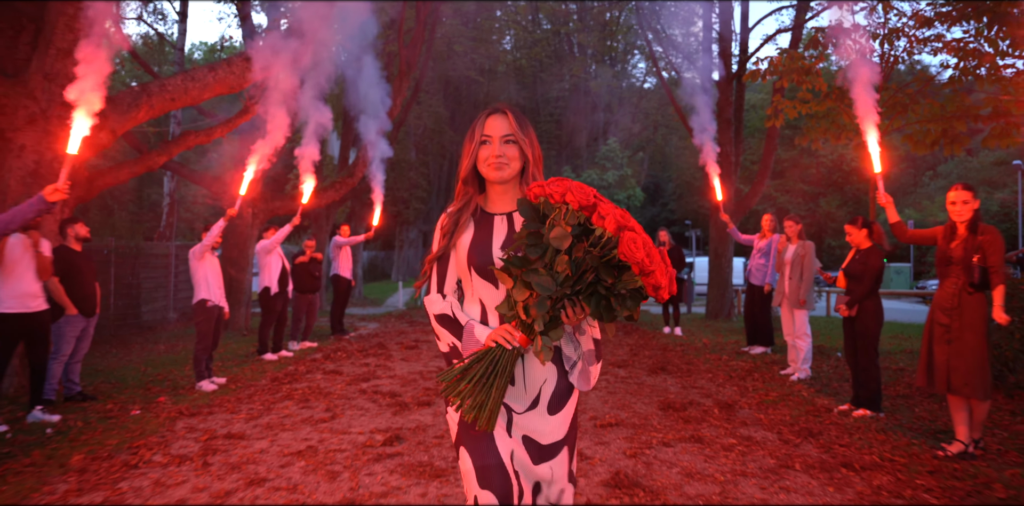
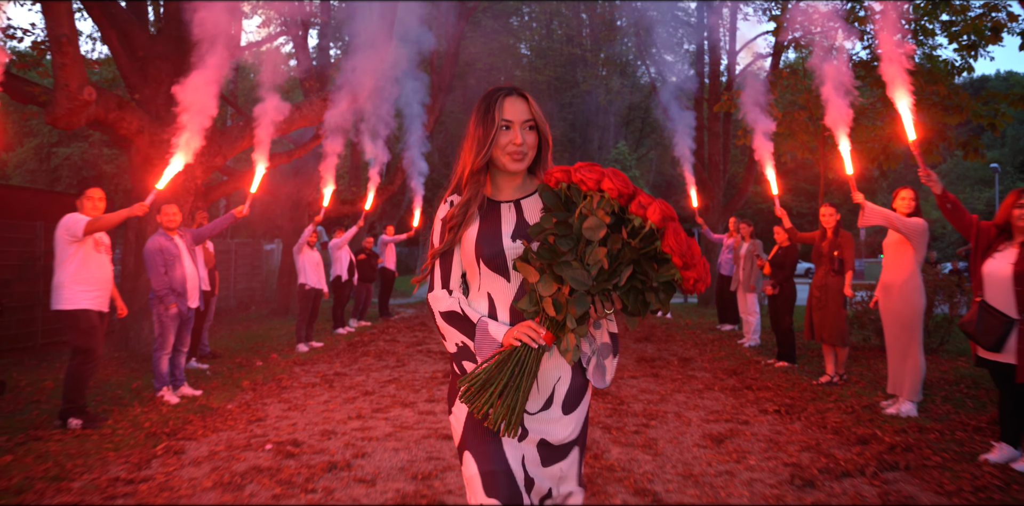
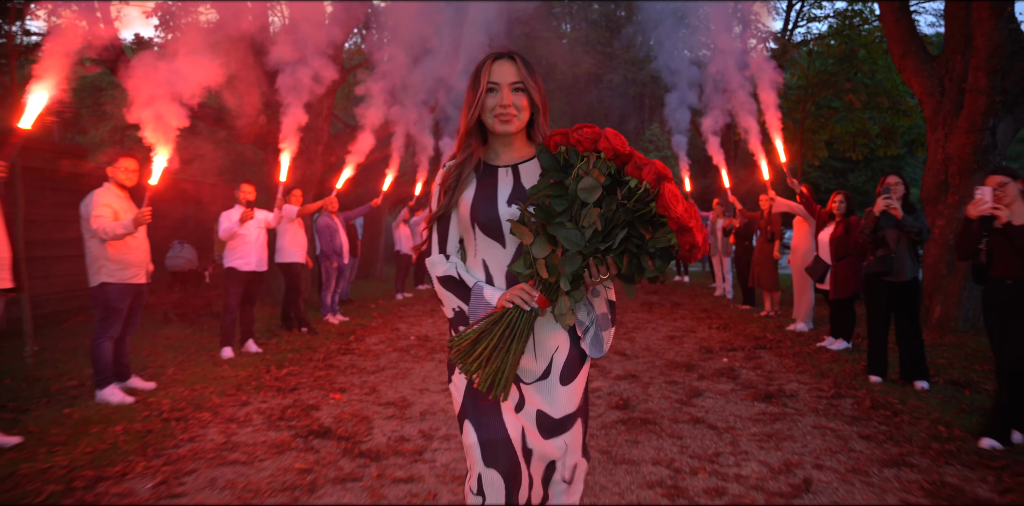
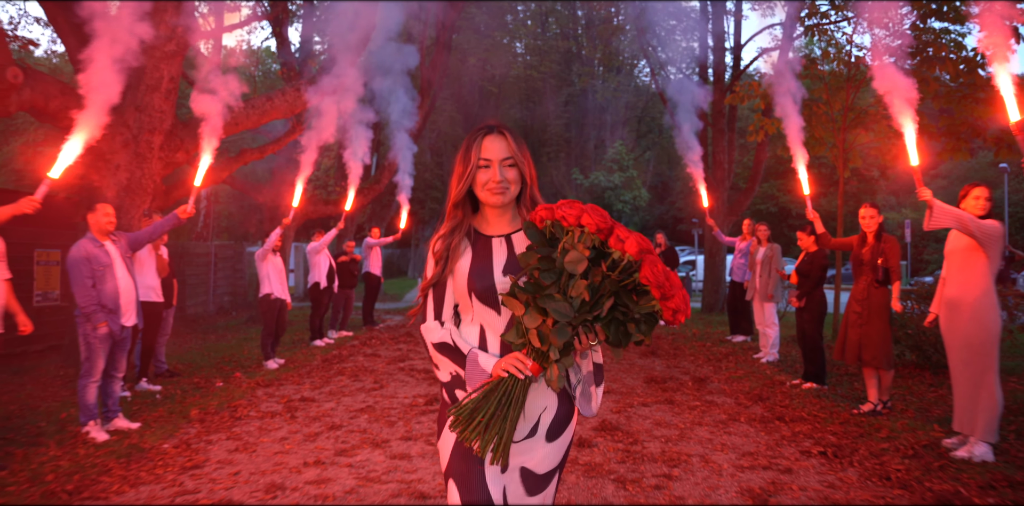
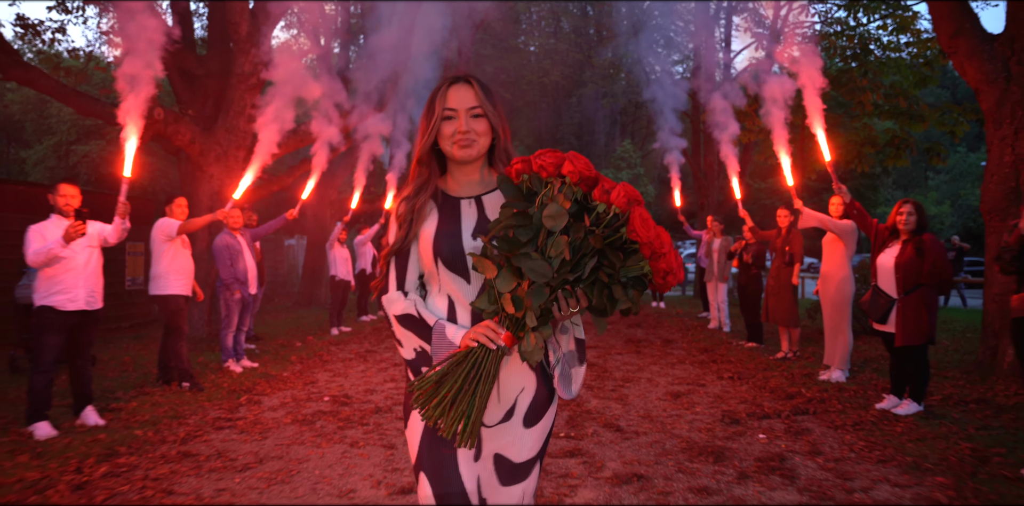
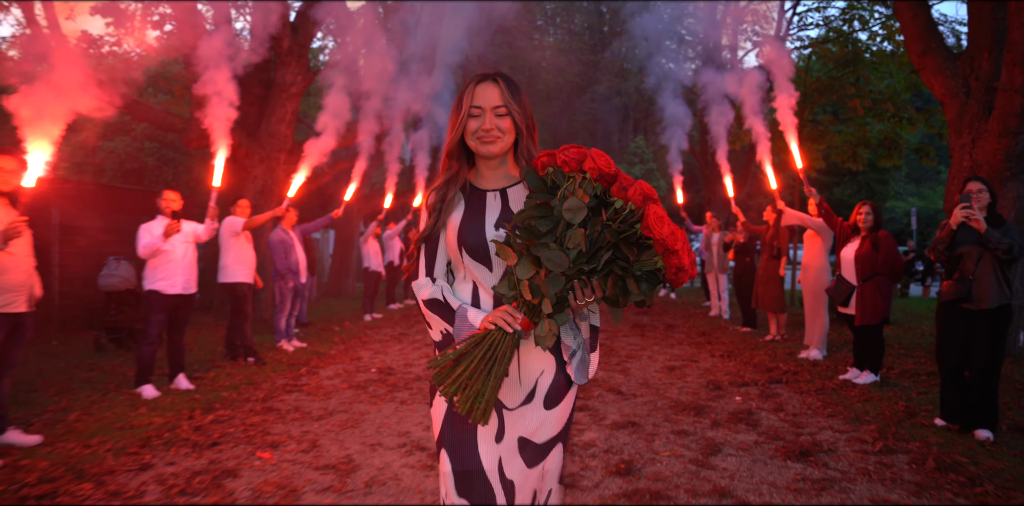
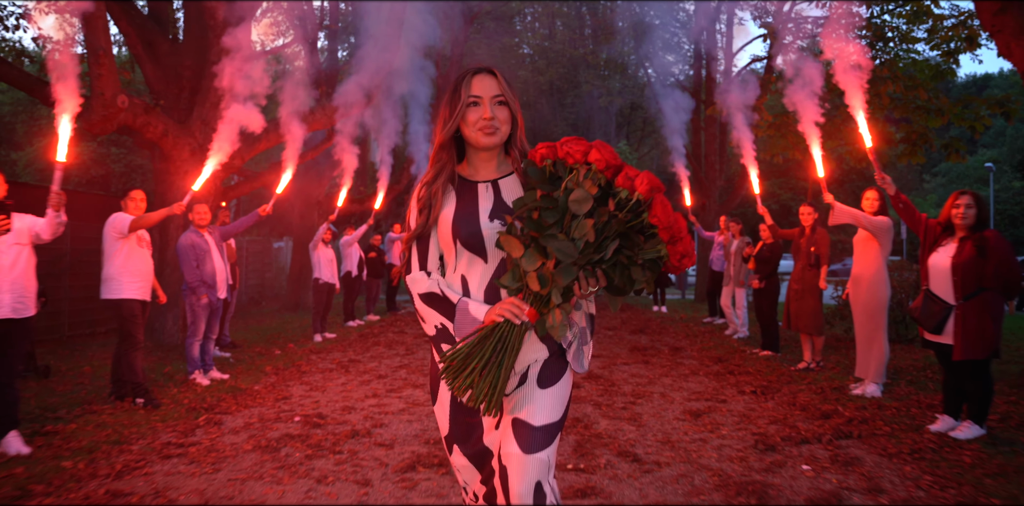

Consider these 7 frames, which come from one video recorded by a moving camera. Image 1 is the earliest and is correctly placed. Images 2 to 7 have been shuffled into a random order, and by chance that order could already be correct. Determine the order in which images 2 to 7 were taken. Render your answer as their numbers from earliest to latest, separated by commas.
4, 2, 7, 5, 6, 3
